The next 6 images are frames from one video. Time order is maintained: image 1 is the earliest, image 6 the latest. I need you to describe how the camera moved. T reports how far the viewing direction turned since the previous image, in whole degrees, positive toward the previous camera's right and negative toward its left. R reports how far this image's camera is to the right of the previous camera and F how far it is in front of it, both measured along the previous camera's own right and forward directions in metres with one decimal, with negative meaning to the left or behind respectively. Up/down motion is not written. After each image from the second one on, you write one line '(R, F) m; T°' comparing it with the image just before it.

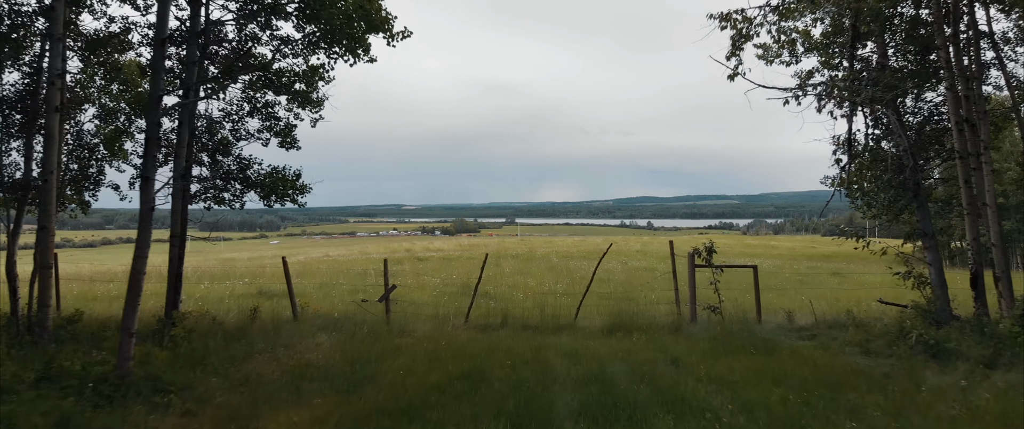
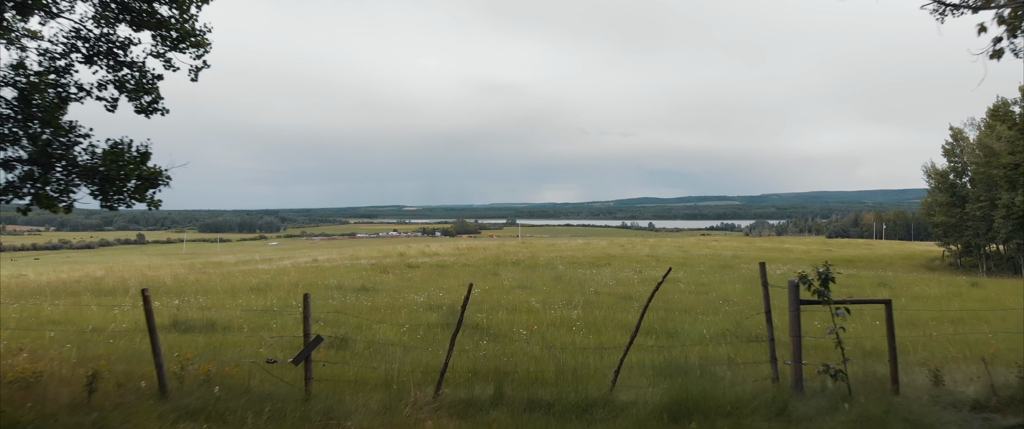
(0.0, +3.1) m; 0°
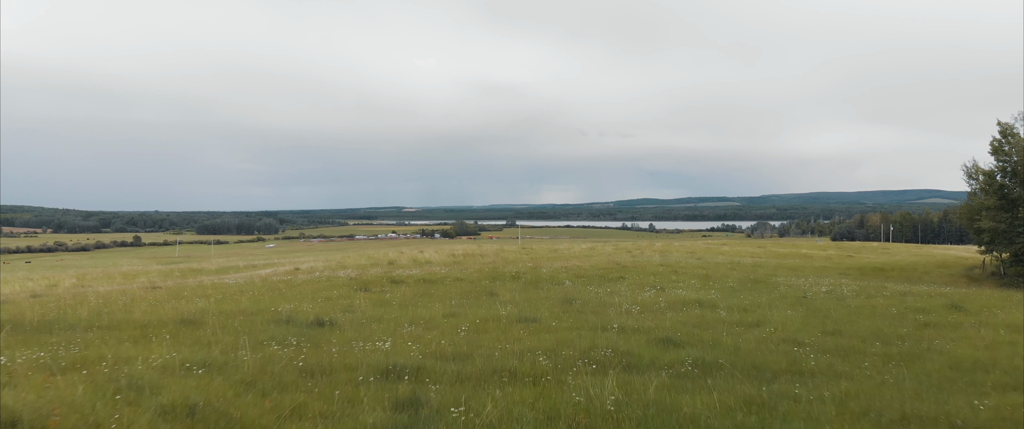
(0.0, +3.6) m; 0°
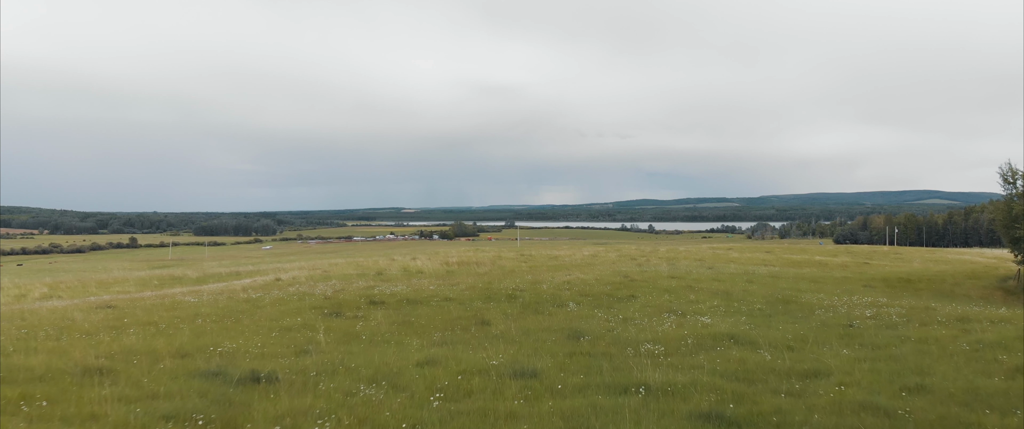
(+0.1, +2.9) m; 0°
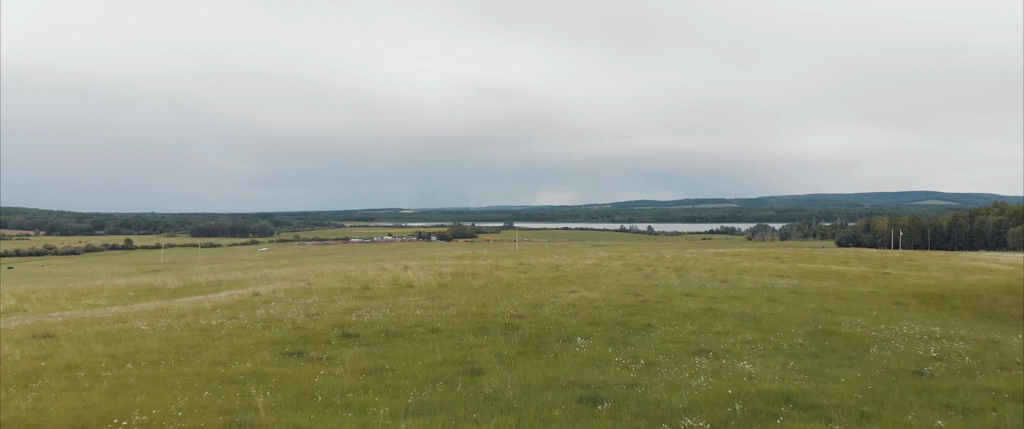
(0.0, +2.9) m; 0°
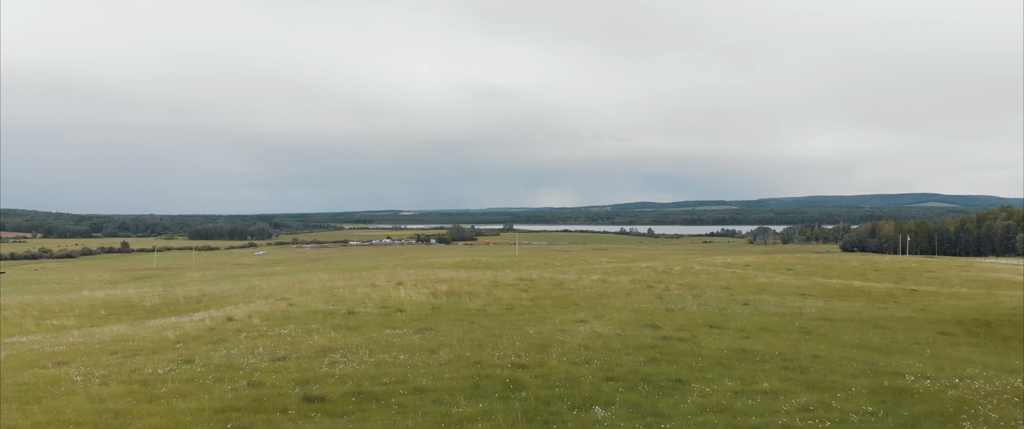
(-0.1, +3.2) m; 0°
